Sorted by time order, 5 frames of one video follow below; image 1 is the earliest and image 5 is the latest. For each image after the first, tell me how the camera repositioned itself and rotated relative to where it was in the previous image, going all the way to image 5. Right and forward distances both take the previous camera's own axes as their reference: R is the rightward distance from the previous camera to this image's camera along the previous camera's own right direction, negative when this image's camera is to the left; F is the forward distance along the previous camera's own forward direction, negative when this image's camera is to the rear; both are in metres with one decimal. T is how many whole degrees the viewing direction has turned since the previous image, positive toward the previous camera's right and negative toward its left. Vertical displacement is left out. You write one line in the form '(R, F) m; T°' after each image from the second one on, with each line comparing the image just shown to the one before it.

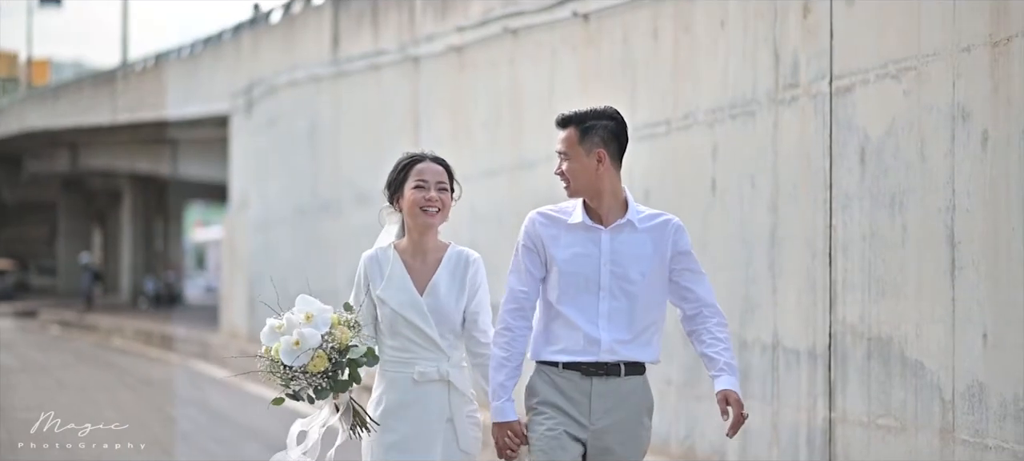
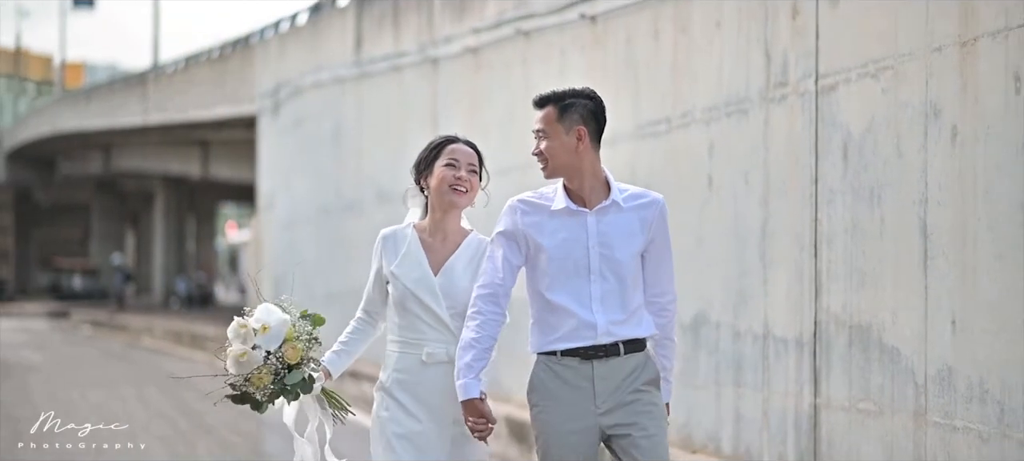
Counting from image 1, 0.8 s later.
(+0.2, -0.3) m; -1°
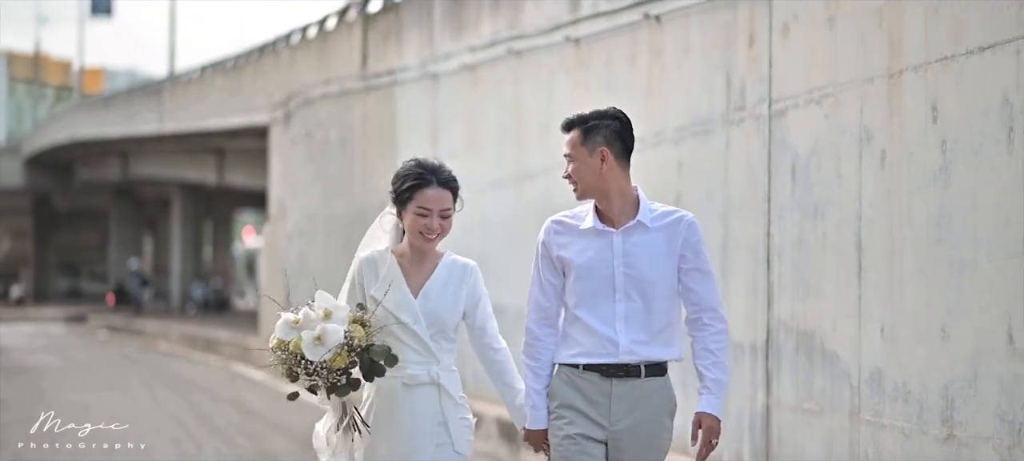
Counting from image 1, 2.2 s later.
(+0.2, -0.5) m; -1°
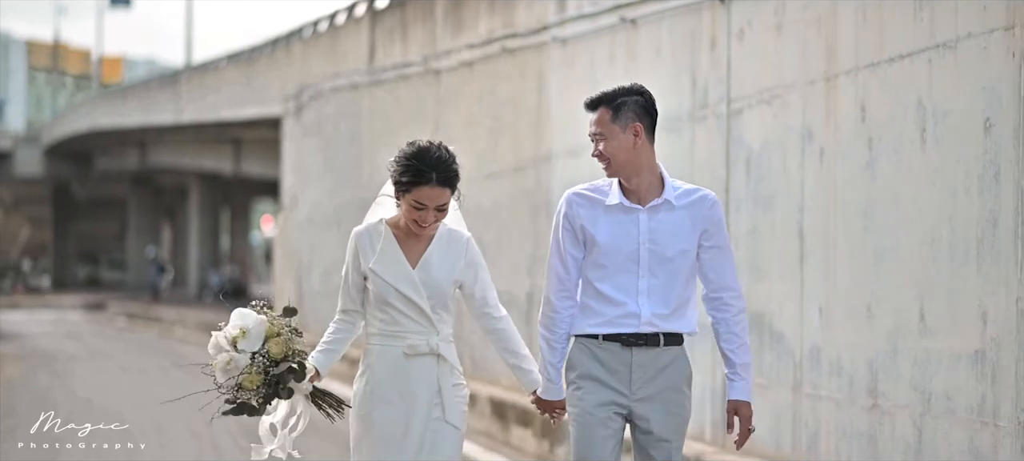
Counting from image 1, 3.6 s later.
(+0.3, -0.6) m; -1°
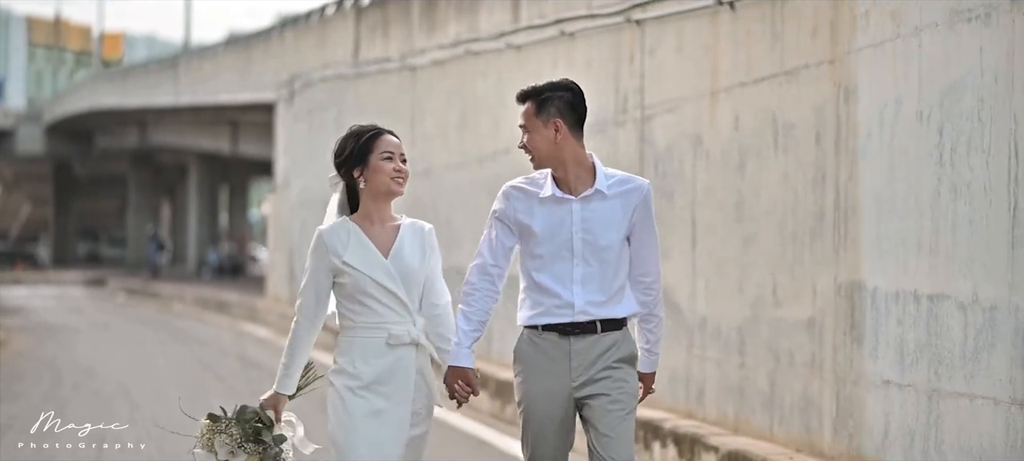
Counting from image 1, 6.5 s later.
(+0.4, -1.3) m; 0°
